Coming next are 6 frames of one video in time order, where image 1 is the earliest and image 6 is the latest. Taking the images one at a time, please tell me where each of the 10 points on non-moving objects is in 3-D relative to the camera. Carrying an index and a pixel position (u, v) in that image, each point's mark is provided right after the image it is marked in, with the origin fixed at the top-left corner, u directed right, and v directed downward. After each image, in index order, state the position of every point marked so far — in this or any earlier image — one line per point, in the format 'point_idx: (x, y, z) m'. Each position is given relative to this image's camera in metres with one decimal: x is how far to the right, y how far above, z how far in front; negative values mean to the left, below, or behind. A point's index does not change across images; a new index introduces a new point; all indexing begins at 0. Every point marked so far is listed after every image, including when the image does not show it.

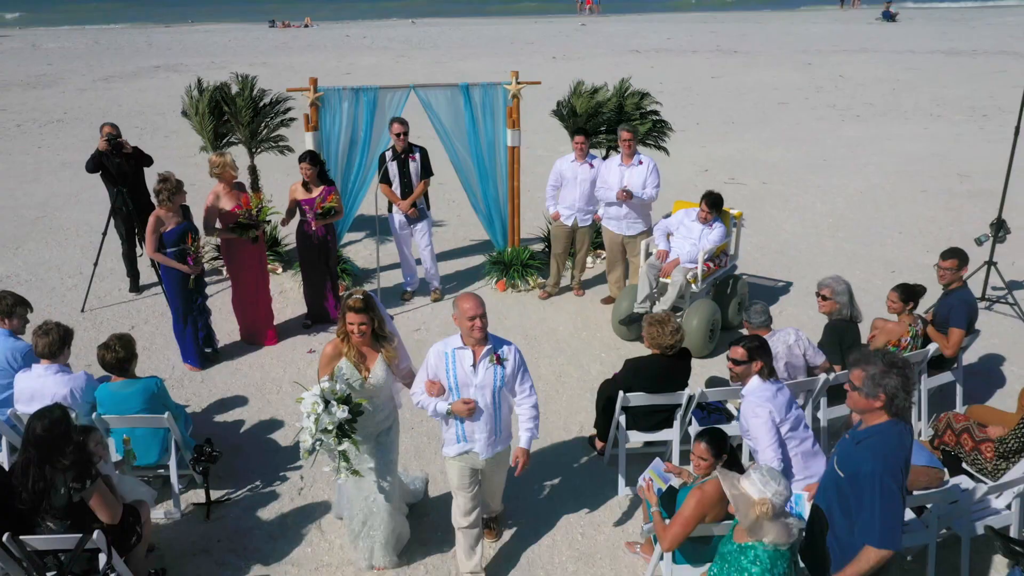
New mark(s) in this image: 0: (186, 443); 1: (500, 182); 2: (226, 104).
0: (-2.4, -1.1, +5.5) m
1: (-0.2, +1.3, +9.1) m
2: (-3.3, +2.1, +8.6) m
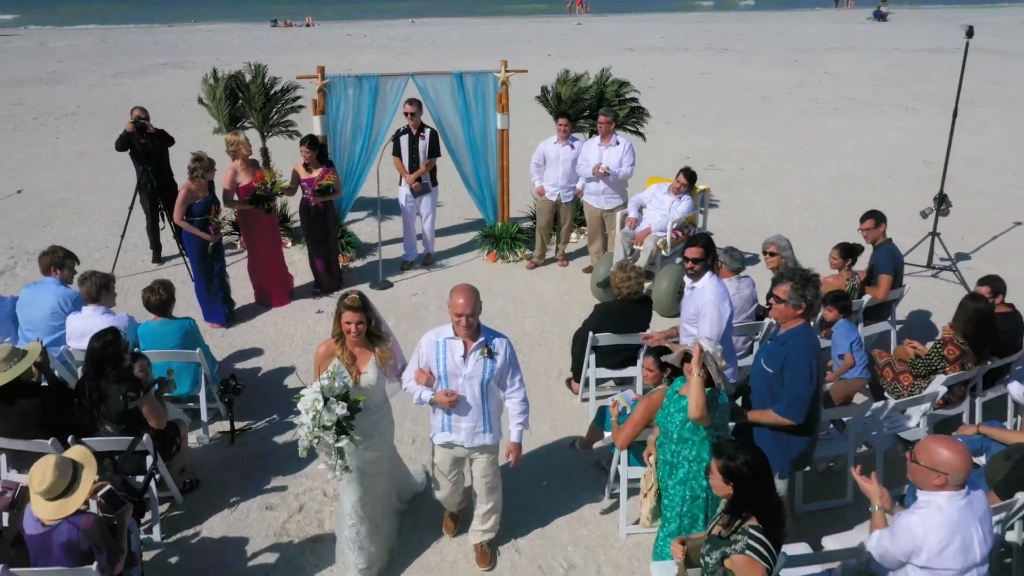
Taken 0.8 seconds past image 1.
0: (-2.5, -0.8, +6.3) m
1: (-0.3, +1.7, +9.9) m
2: (-3.5, +2.5, +9.5) m
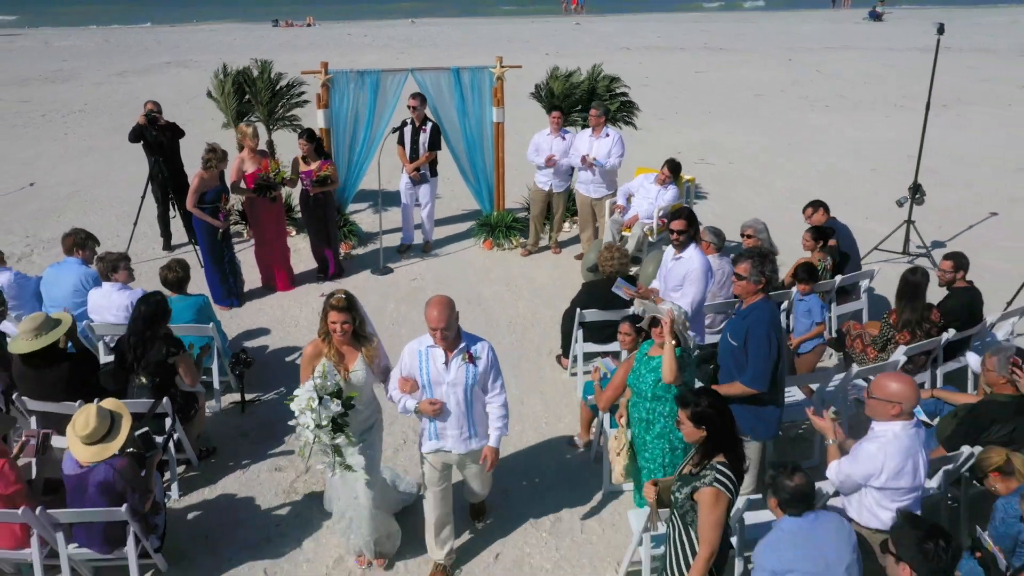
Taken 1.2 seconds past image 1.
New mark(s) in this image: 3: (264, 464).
0: (-2.6, -0.6, +6.7) m
1: (-0.3, +1.9, +10.3) m
2: (-3.5, +2.7, +9.9) m
3: (-2.0, -1.4, +6.0) m
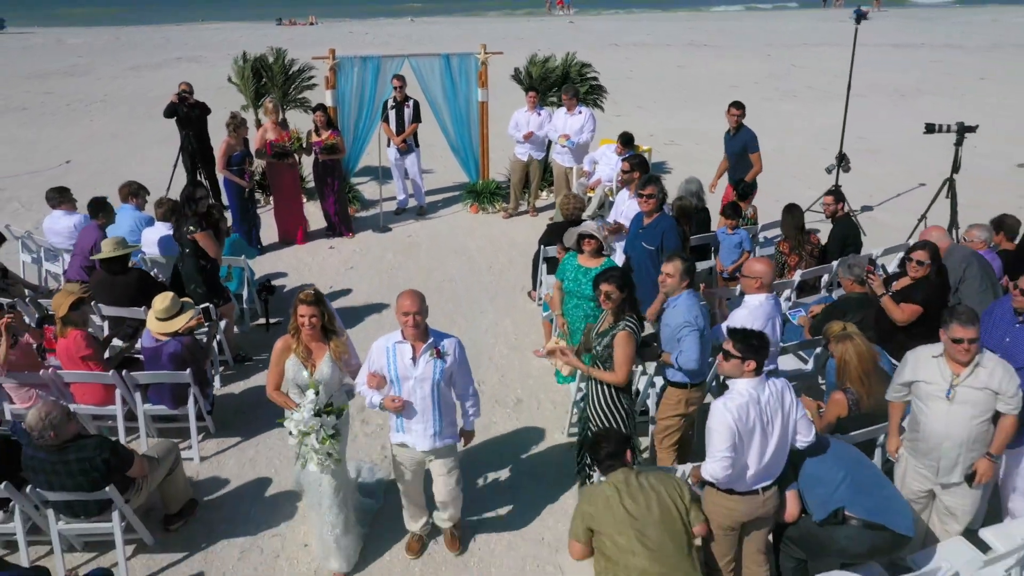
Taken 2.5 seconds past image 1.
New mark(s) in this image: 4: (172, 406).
0: (-2.9, +0.1, +8.2) m
1: (-0.6, +2.5, +11.8) m
2: (-3.8, +3.3, +11.4) m
3: (-2.3, -0.8, +7.5) m
4: (-2.7, -0.9, +6.0) m
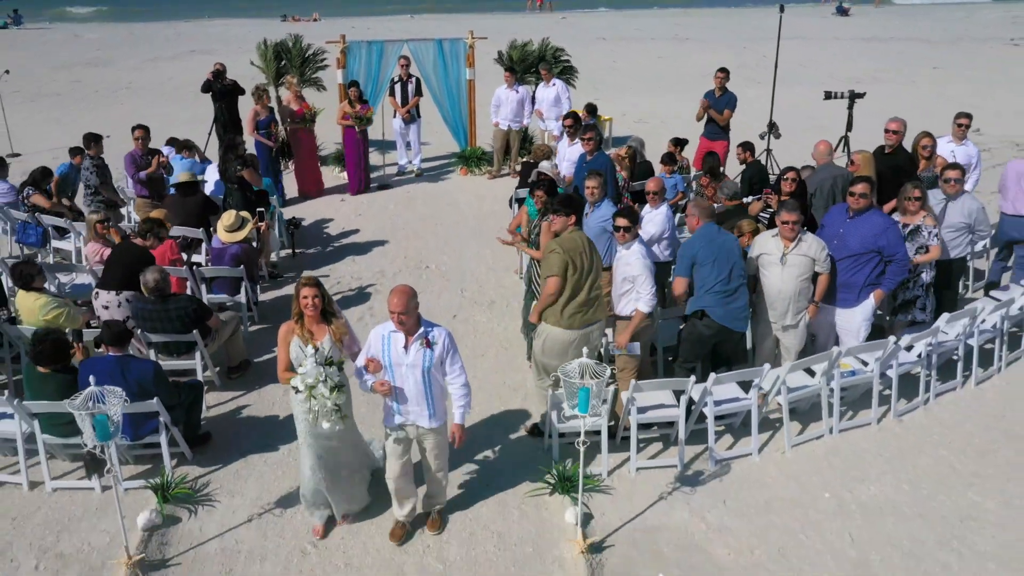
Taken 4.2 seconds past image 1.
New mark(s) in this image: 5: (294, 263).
0: (-3.2, +0.9, +10.2) m
1: (-0.9, +3.4, +13.8) m
2: (-4.1, +4.2, +13.3) m
3: (-2.6, +0.1, +9.5) m
4: (-3.0, -0.1, +7.9) m
5: (-2.9, +0.3, +9.9) m
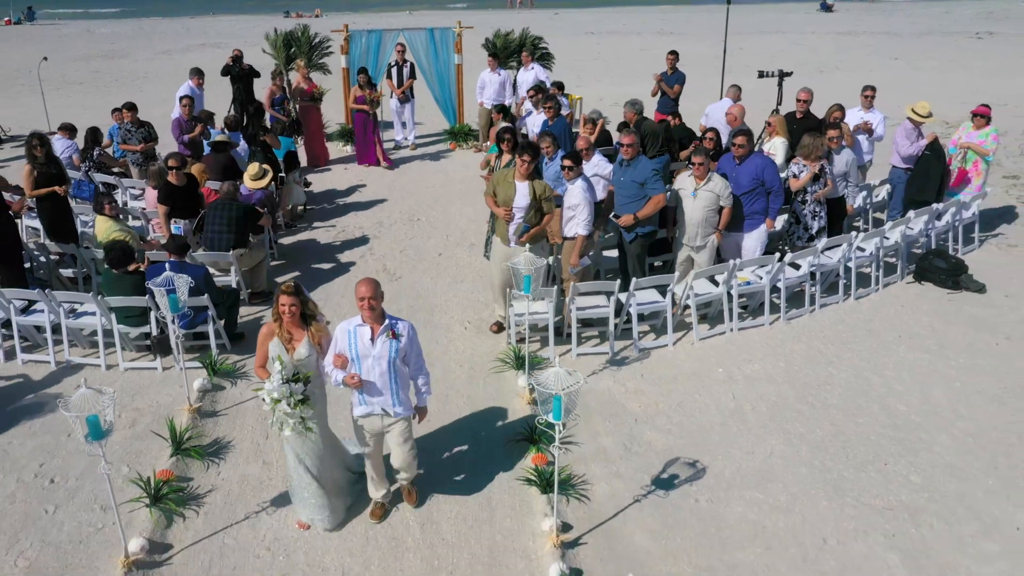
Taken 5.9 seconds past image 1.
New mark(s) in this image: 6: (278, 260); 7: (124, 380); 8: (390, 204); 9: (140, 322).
0: (-3.5, +1.7, +12.0) m
1: (-1.2, +4.2, +15.5) m
2: (-4.4, +5.0, +15.1) m
3: (-2.9, +0.9, +11.3) m
4: (-3.4, +0.7, +9.7) m
5: (-3.2, +1.1, +11.7) m
6: (-3.2, +0.4, +10.3) m
7: (-4.0, -0.9, +7.7) m
8: (-2.0, +1.4, +12.3) m
9: (-3.9, -0.4, +7.7) m
